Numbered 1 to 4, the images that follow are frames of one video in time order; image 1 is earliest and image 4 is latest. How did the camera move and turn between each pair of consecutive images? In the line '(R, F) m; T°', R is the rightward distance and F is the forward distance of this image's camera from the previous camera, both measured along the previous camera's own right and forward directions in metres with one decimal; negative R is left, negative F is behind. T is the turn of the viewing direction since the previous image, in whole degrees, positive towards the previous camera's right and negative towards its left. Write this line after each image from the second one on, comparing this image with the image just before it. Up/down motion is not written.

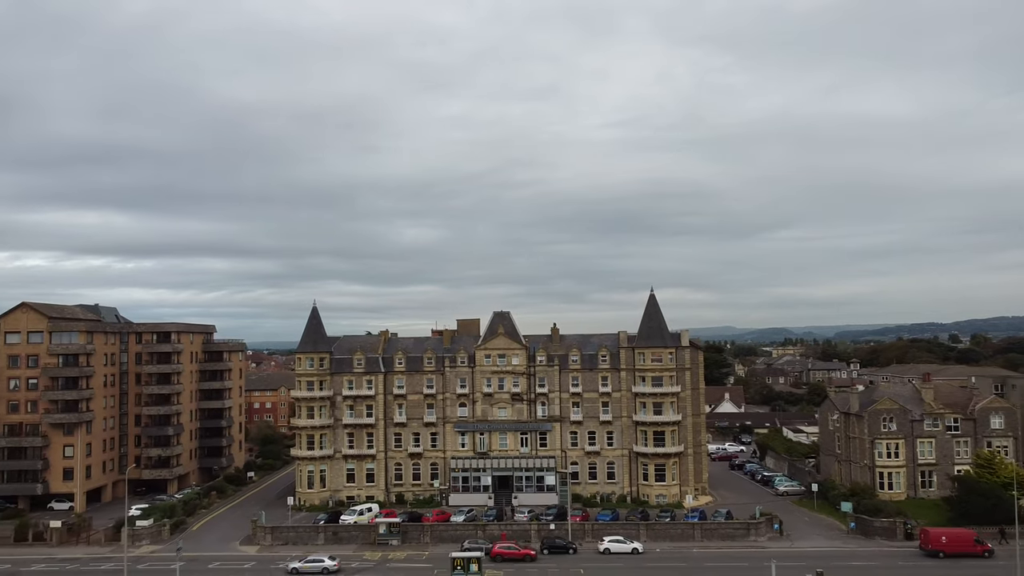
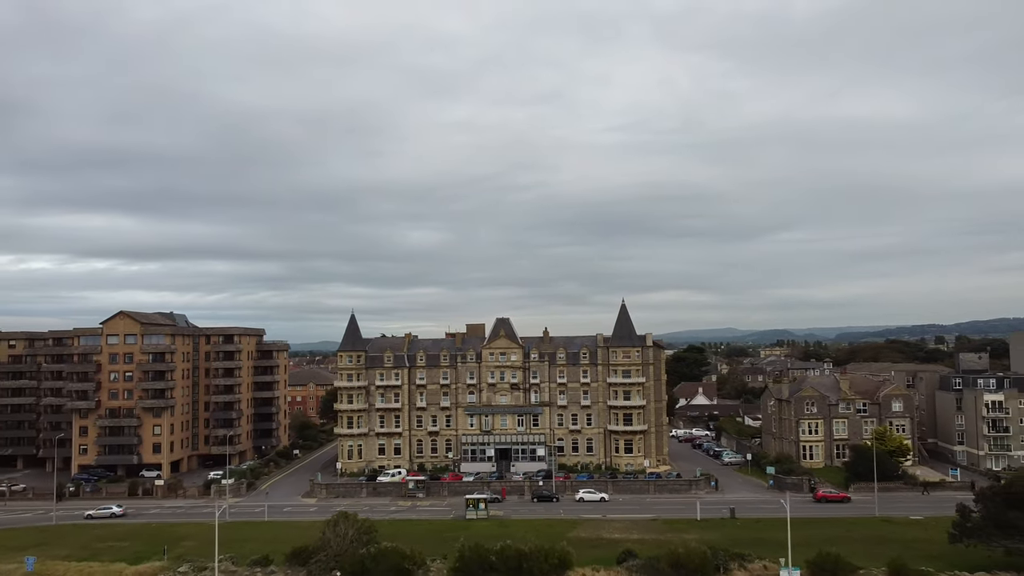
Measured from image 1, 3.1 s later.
(+0.5, -17.2) m; 0°
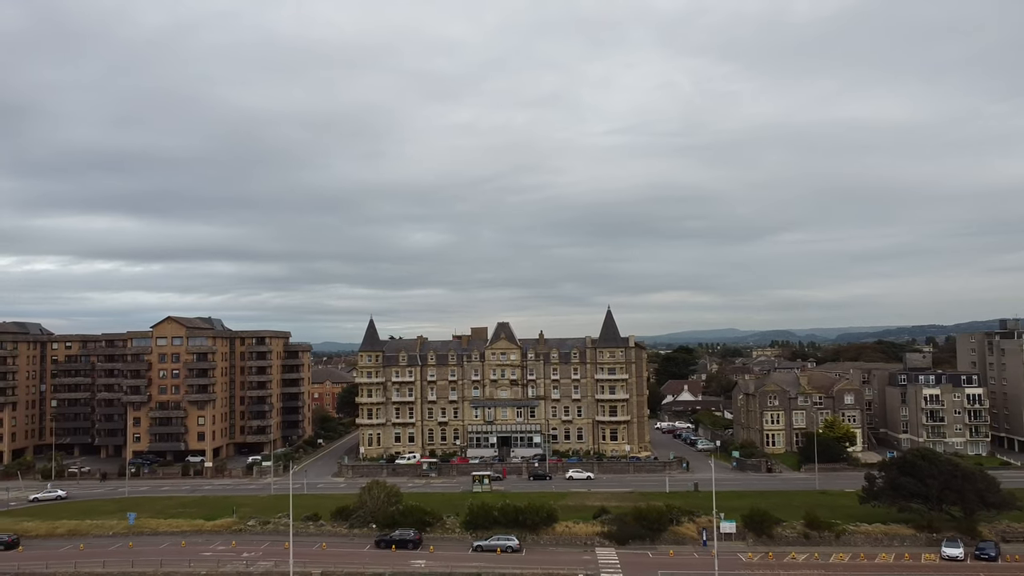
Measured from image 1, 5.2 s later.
(+0.3, -12.0) m; 0°
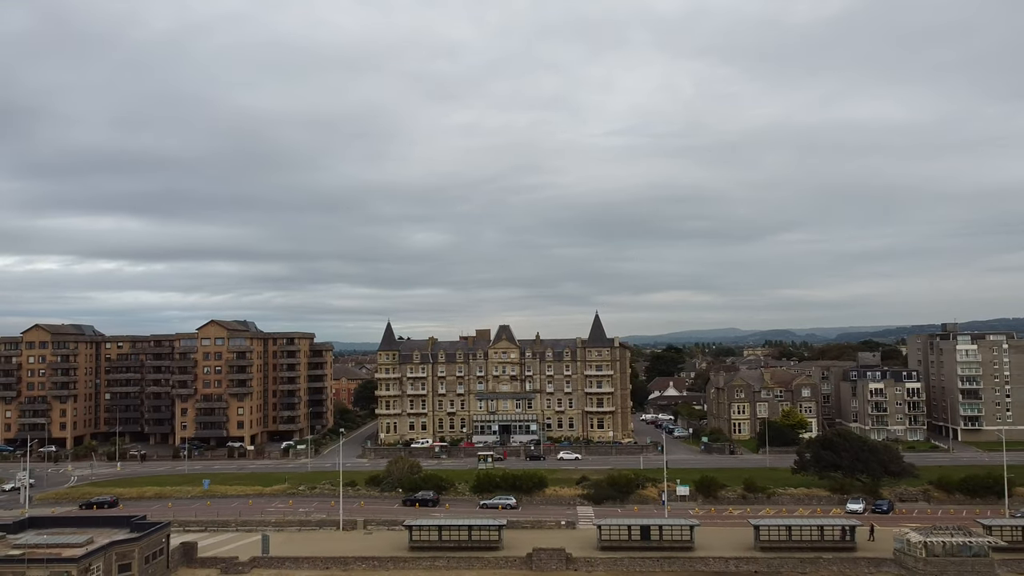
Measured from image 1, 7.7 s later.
(+0.2, -14.0) m; 0°
